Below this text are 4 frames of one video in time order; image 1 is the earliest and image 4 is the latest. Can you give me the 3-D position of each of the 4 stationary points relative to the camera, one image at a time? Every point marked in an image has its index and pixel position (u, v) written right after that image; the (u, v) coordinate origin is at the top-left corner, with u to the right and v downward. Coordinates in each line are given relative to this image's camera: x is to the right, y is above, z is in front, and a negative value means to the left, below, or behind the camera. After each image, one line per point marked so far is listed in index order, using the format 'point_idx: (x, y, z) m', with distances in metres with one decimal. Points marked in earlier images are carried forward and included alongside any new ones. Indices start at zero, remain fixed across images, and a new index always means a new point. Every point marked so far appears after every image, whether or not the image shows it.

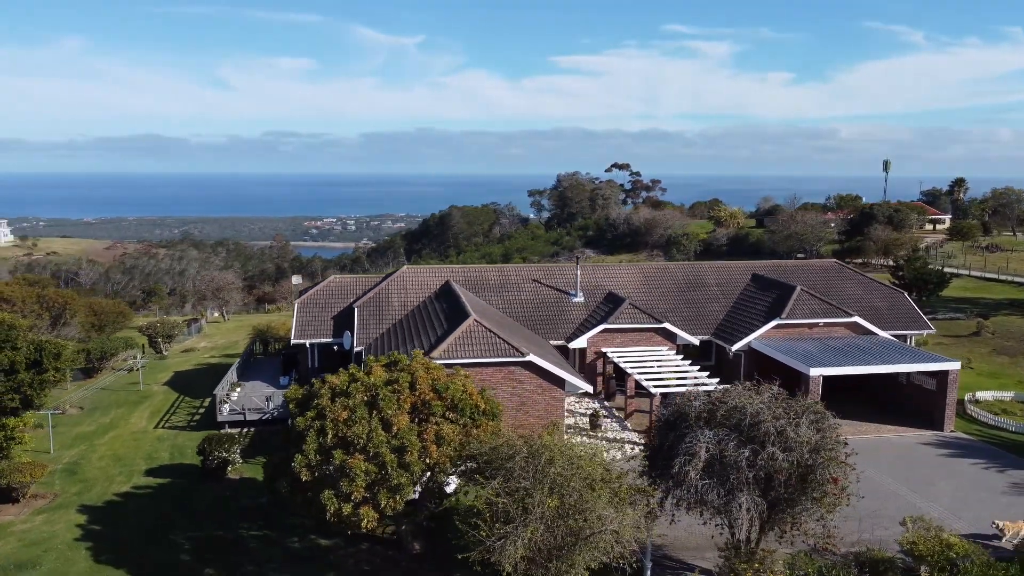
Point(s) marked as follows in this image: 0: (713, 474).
0: (+3.8, -3.5, +13.2) m
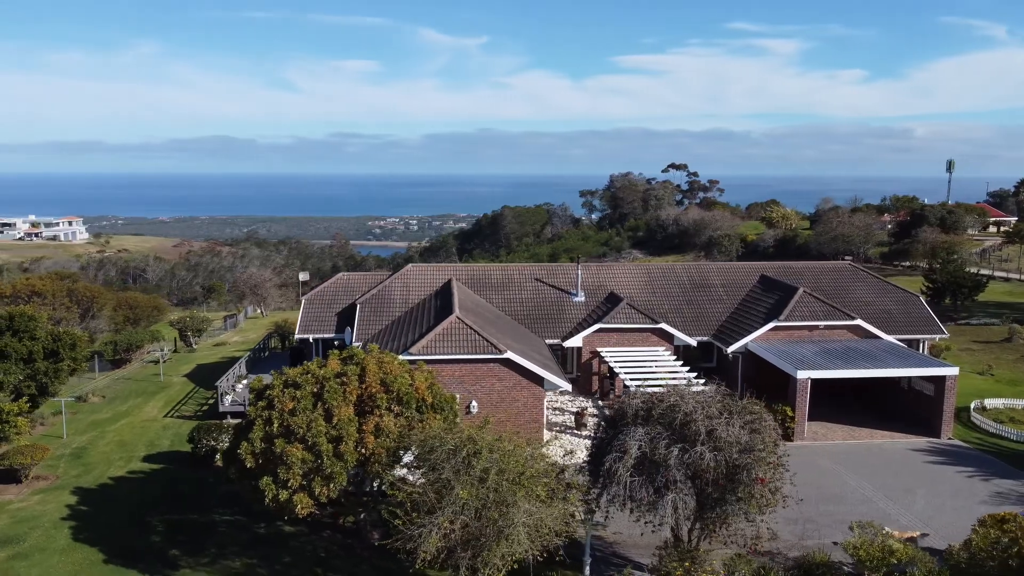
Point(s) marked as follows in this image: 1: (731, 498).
0: (+2.5, -3.5, +13.2) m
1: (+4.0, -3.8, +12.9) m
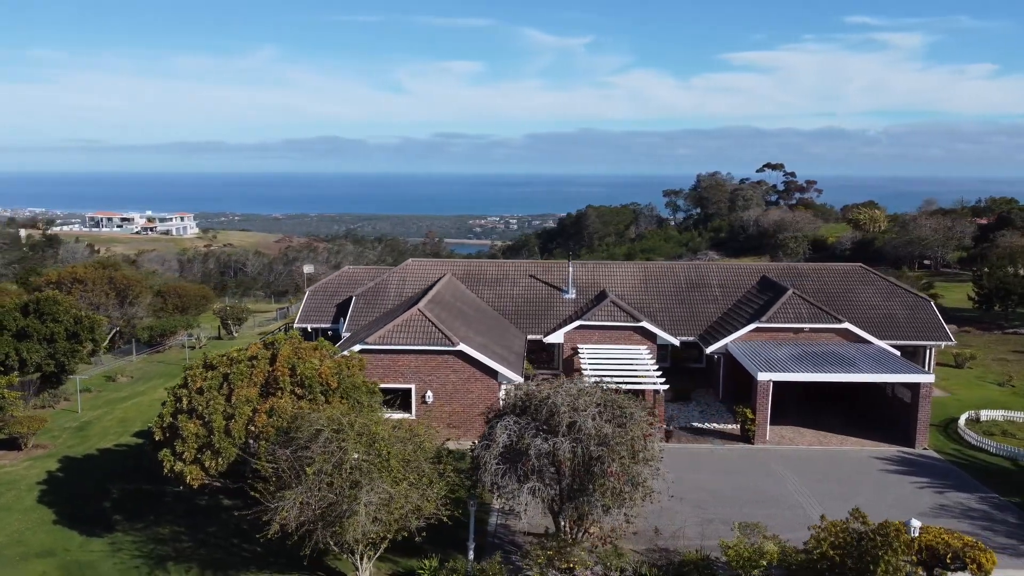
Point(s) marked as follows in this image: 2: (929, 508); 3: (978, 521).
0: (-0.1, -3.3, +13.5) m
1: (+1.4, -3.7, +13.0) m
2: (+10.6, -5.6, +17.8) m
3: (+11.3, -5.6, +17.0) m
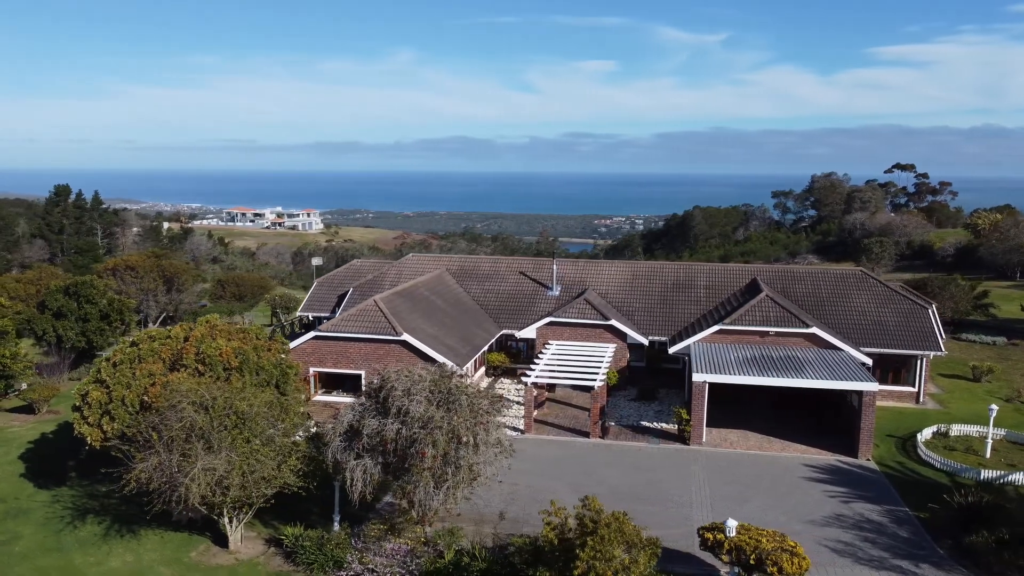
0: (-3.3, -3.1, +14.6) m
1: (-1.9, -3.6, +13.9) m
2: (+7.7, -5.7, +17.4) m
3: (+8.3, -5.7, +16.5) m
